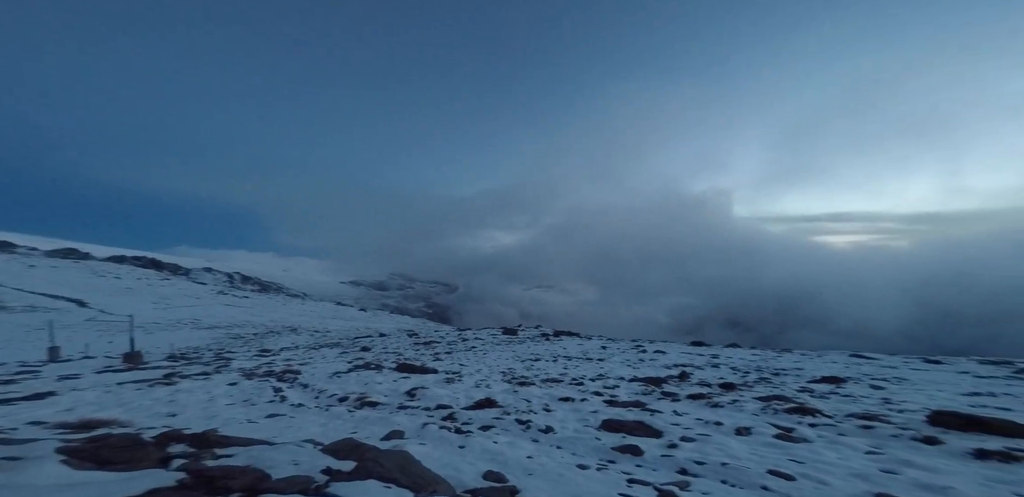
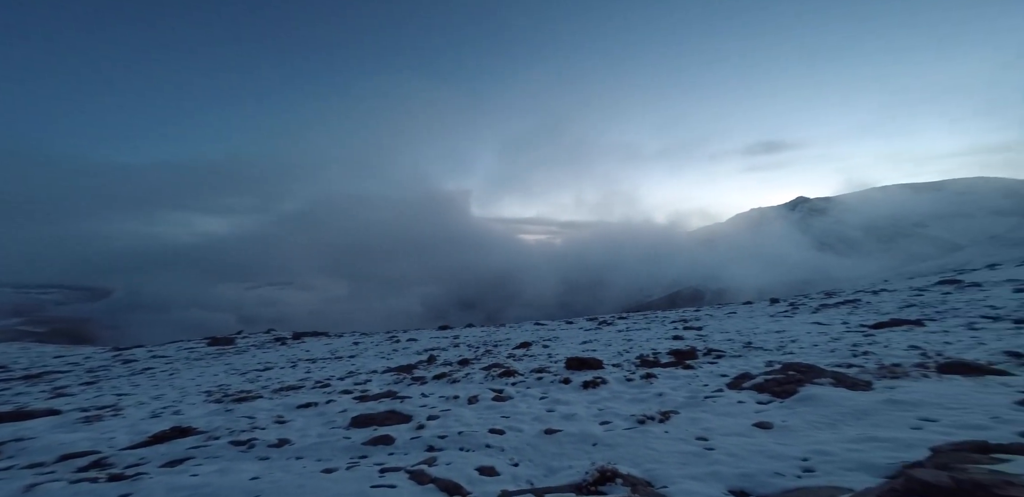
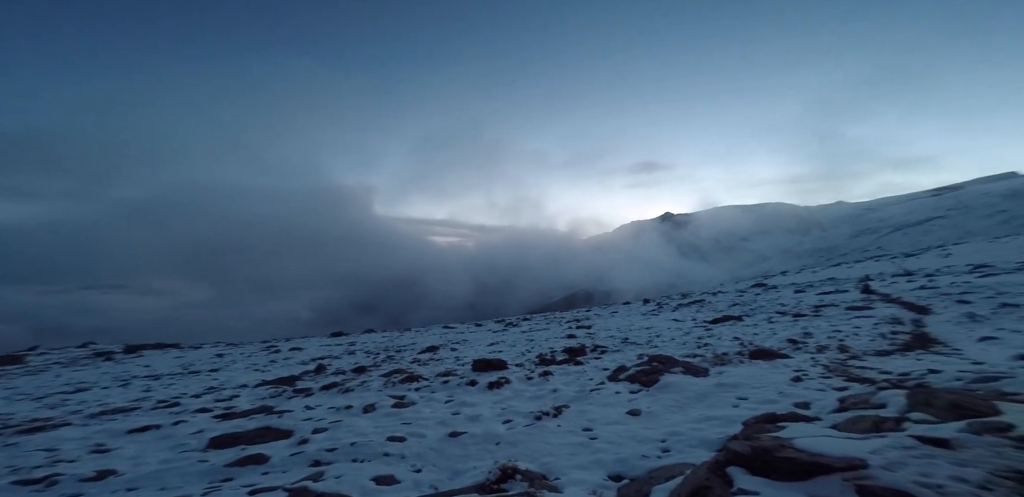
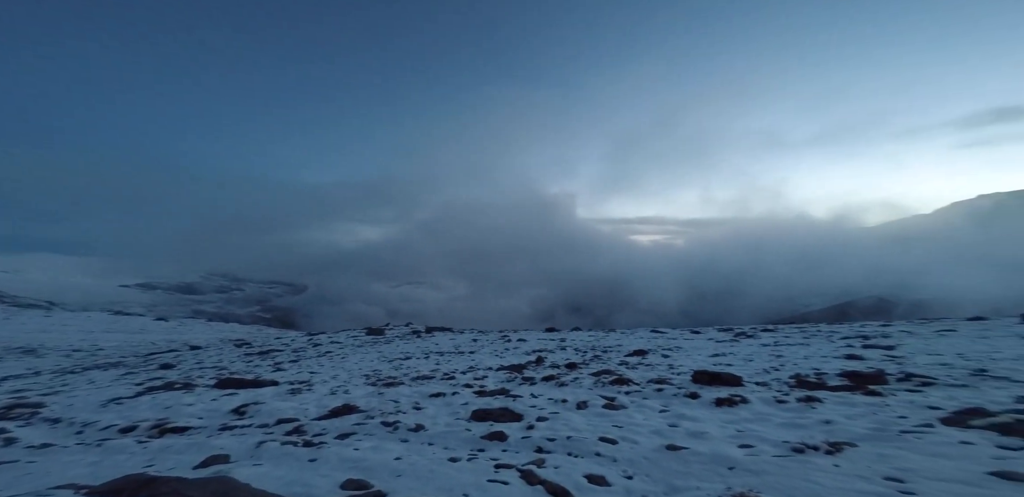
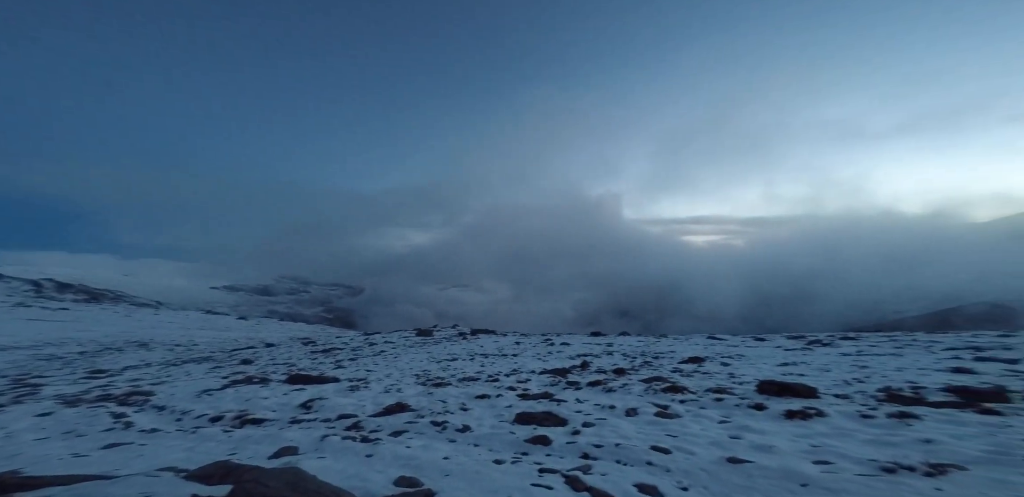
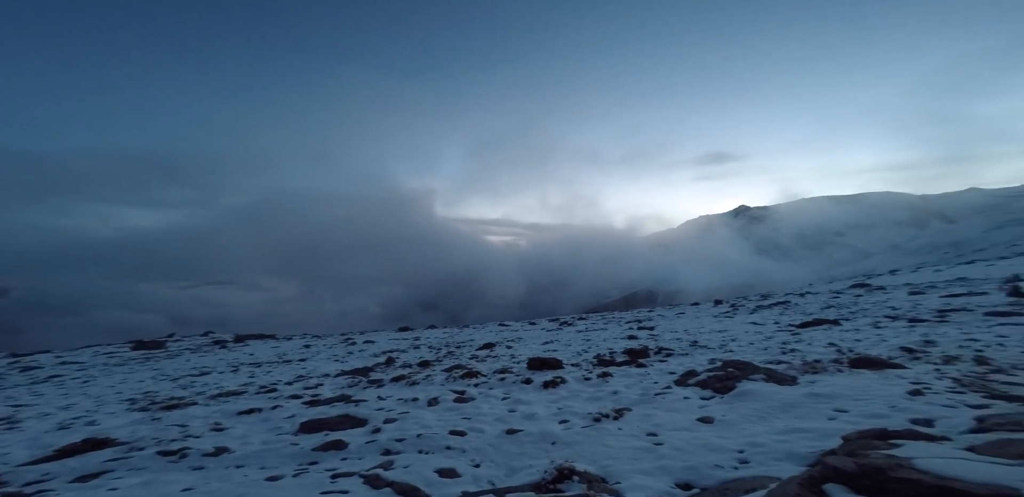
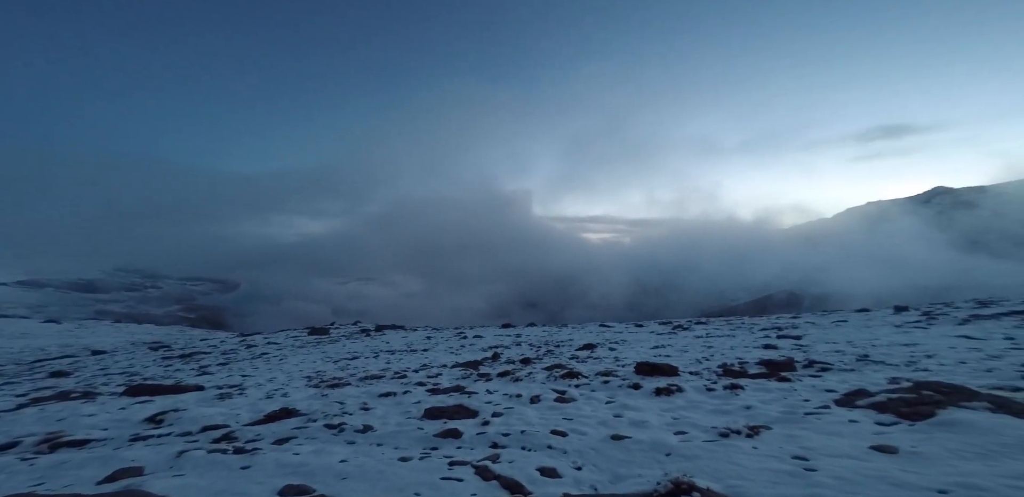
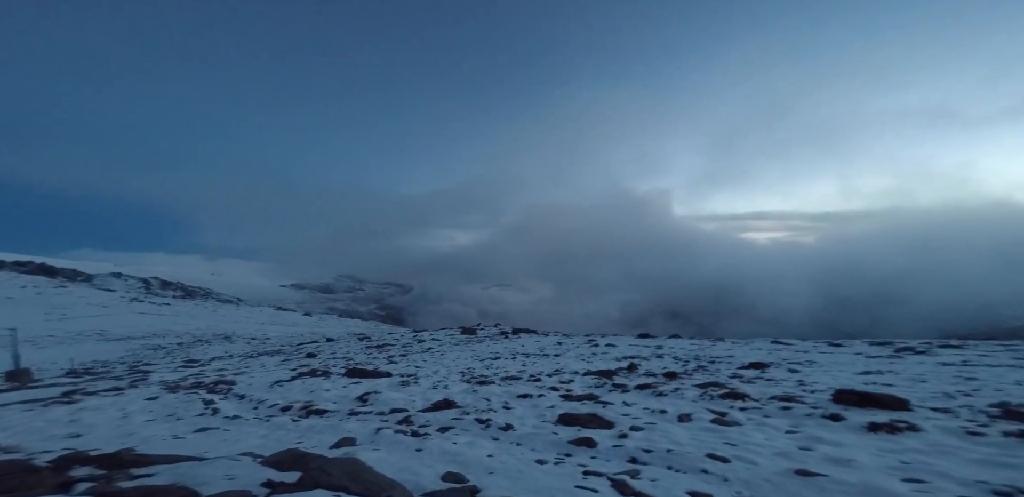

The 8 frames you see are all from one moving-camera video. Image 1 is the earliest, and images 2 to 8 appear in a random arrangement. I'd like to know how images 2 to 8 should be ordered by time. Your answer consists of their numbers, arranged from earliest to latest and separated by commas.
8, 5, 4, 7, 2, 6, 3
